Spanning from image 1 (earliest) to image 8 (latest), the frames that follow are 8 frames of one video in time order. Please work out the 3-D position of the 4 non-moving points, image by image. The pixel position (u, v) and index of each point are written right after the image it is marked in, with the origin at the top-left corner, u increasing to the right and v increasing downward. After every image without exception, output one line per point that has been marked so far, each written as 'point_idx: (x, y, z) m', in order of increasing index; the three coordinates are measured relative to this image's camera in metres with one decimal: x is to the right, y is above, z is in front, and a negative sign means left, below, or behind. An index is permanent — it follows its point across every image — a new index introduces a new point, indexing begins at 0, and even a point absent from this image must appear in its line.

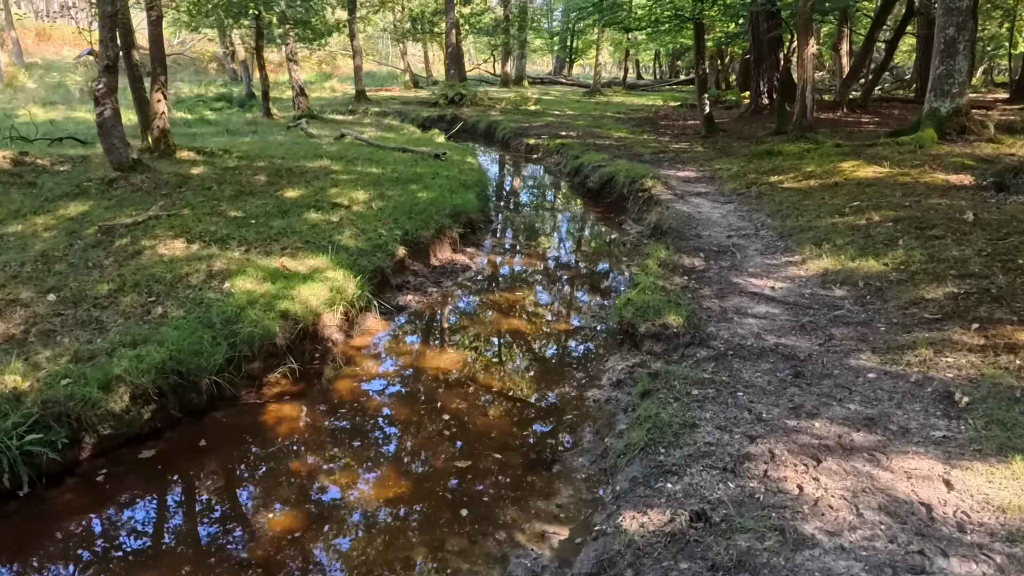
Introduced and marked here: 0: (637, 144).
0: (+3.3, +3.8, +18.5) m
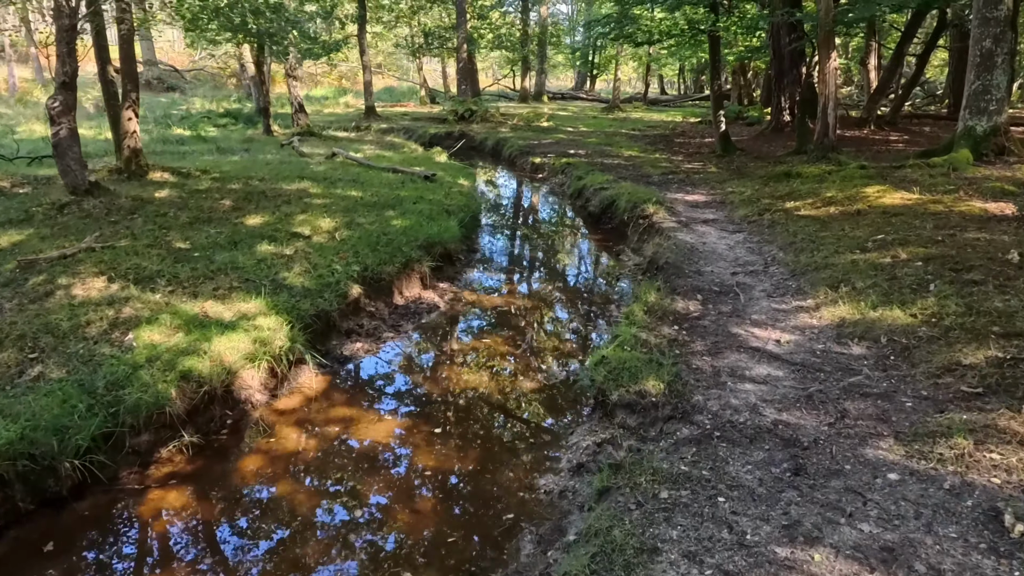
0: (+3.4, +3.1, +17.4) m
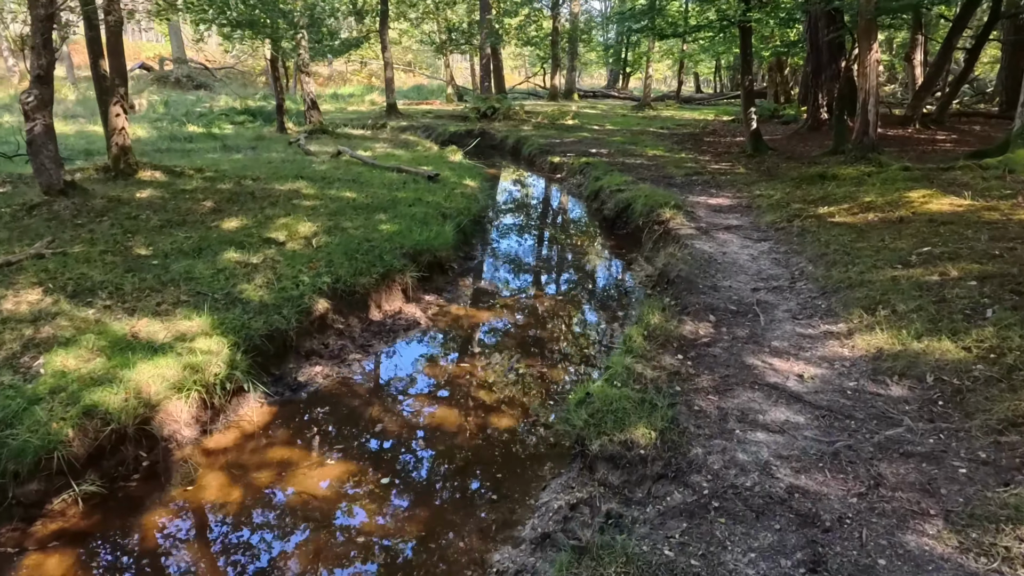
0: (+3.7, +2.9, +16.4) m
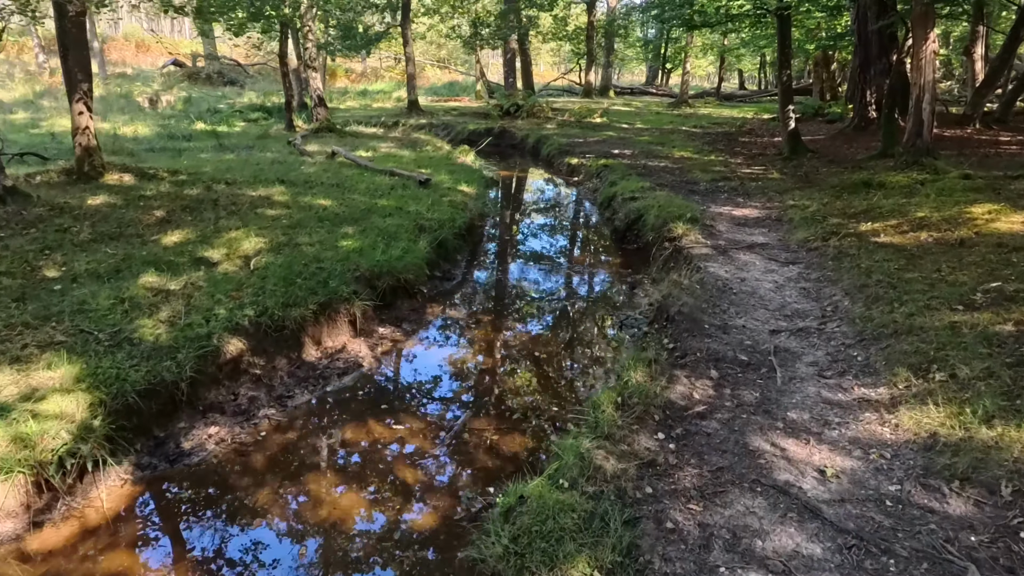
0: (+3.9, +2.6, +14.8) m
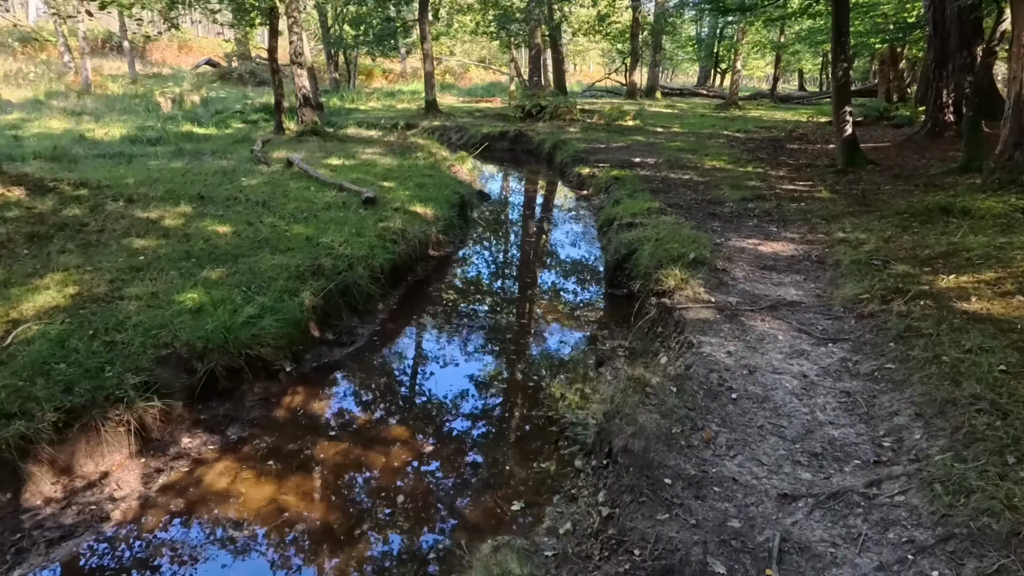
0: (+3.7, +1.9, +12.2) m
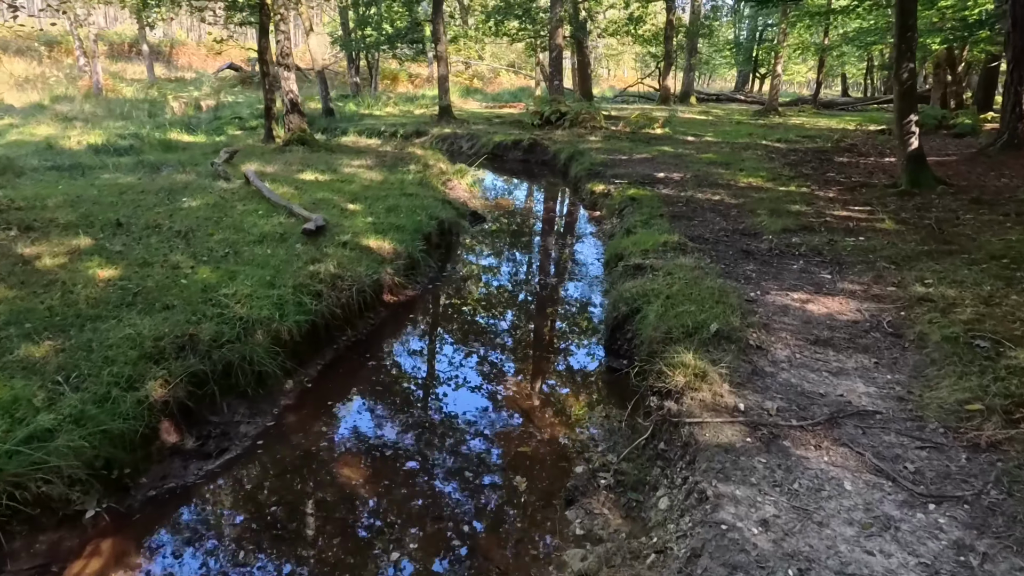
0: (+3.7, +1.2, +10.1) m
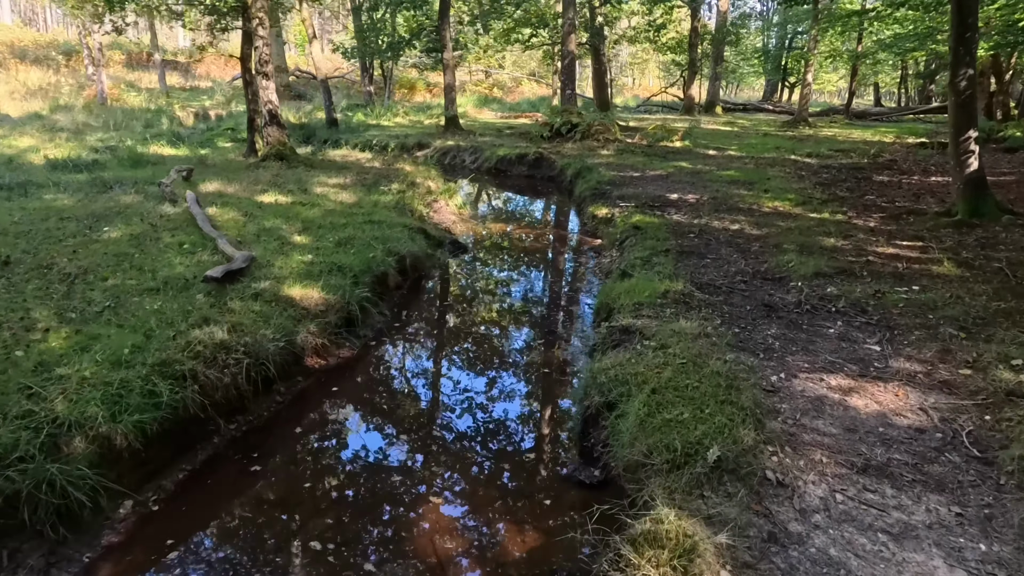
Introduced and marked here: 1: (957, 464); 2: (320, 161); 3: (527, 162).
0: (+3.4, +0.6, +8.5) m
1: (+2.3, -0.8, +3.7) m
2: (-3.9, +2.6, +14.4) m
3: (+0.4, +3.2, +17.6) m
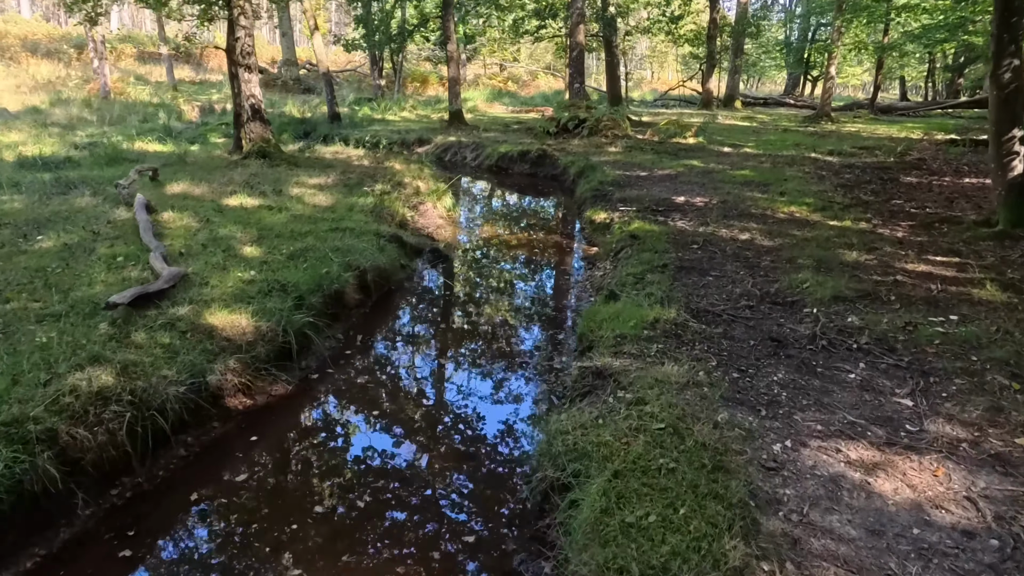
0: (+3.2, +0.4, +7.5) m
1: (+1.9, -1.1, +2.7) m
2: (-4.0, +2.5, +13.6) m
3: (+0.4, +3.1, +16.7) m
